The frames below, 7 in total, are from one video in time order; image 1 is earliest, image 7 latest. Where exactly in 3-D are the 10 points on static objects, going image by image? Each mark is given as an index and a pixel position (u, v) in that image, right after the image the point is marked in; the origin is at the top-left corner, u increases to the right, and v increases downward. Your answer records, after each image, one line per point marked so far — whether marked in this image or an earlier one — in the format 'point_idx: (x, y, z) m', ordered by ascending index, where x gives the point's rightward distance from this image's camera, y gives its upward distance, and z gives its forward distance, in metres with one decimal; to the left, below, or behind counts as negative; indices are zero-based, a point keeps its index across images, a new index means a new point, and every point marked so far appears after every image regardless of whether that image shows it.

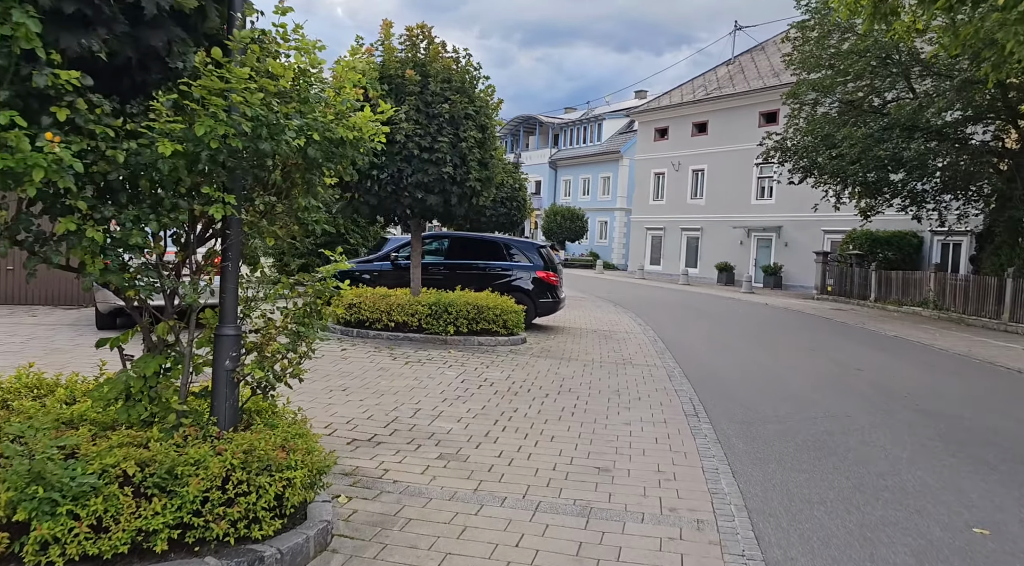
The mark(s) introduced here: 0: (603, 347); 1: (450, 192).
0: (+1.4, -1.0, +11.2) m
1: (-0.9, +1.3, +9.9) m
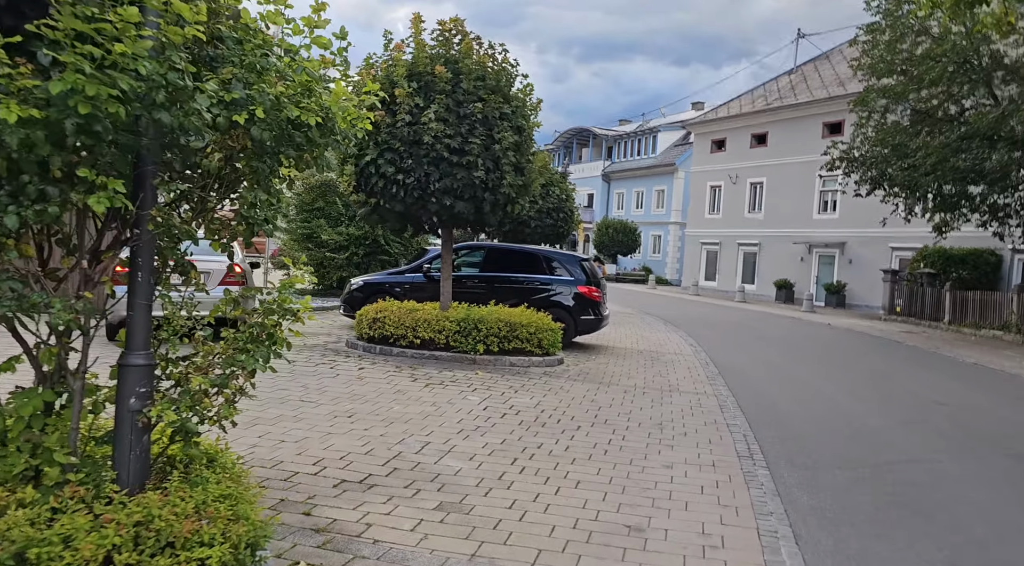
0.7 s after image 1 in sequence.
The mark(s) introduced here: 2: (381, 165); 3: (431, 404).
0: (+2.0, -1.3, +10.3) m
1: (-0.4, +1.1, +9.1) m
2: (-1.6, +1.4, +8.7) m
3: (-0.8, -1.2, +7.1) m
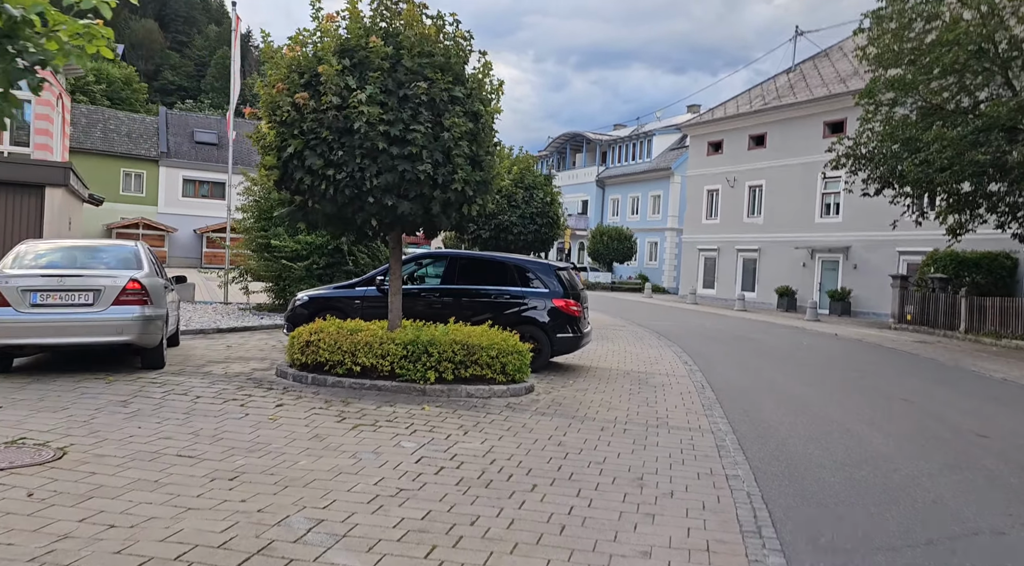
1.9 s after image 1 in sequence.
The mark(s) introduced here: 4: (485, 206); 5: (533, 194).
0: (+1.5, -1.4, +8.8) m
1: (-0.9, +0.9, +7.6) m
2: (-2.1, +1.3, +7.3) m
3: (-1.3, -1.3, +5.6) m
4: (-0.3, +0.9, +8.4) m
5: (+0.5, +2.3, +18.7) m
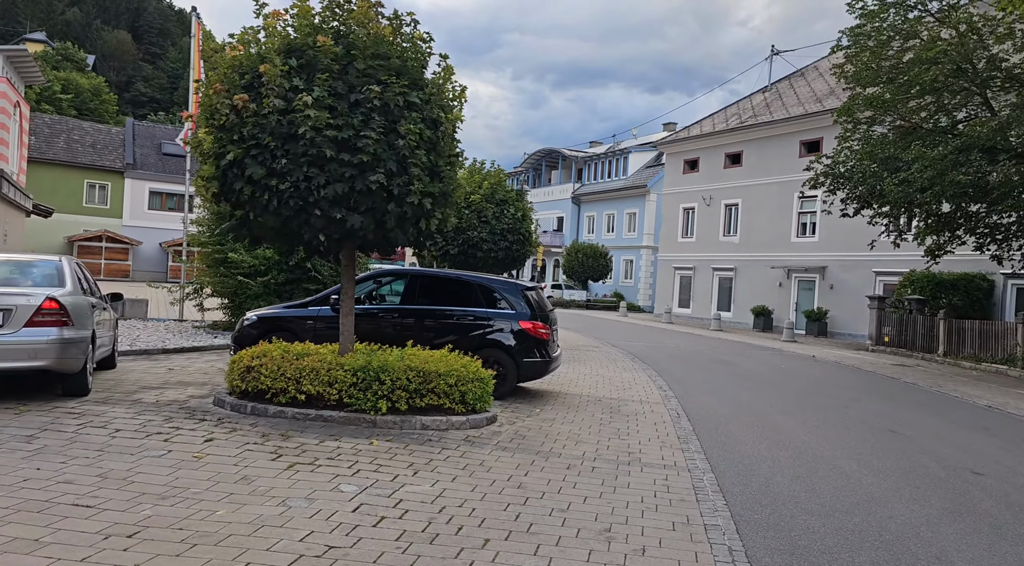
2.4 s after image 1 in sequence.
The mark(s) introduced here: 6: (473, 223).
0: (+1.1, -1.7, +8.2) m
1: (-1.3, +0.7, +7.0) m
2: (-2.5, +1.1, +6.6) m
3: (-1.6, -1.5, +4.9) m
4: (-0.7, +0.7, +7.8) m
5: (-0.2, +1.9, +18.1) m
6: (-1.0, +1.5, +17.6) m
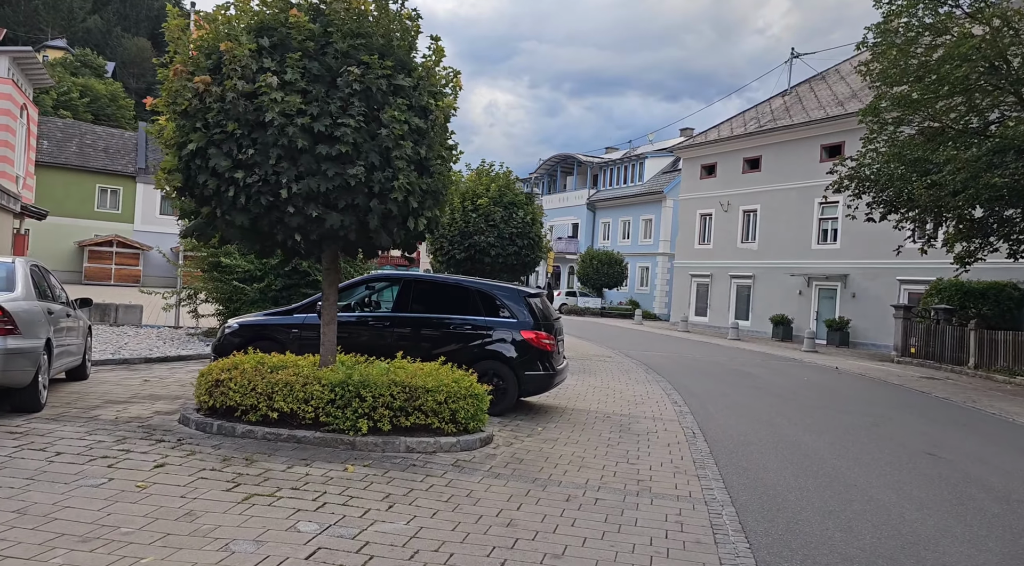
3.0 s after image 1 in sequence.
0: (+1.0, -1.7, +7.4) m
1: (-1.3, +0.7, +6.3) m
2: (-2.5, +1.0, +5.9) m
3: (-1.7, -1.5, +4.1) m
4: (-0.8, +0.6, +7.1) m
5: (0.0, +1.7, +17.4) m
6: (-0.8, +1.3, +16.9) m
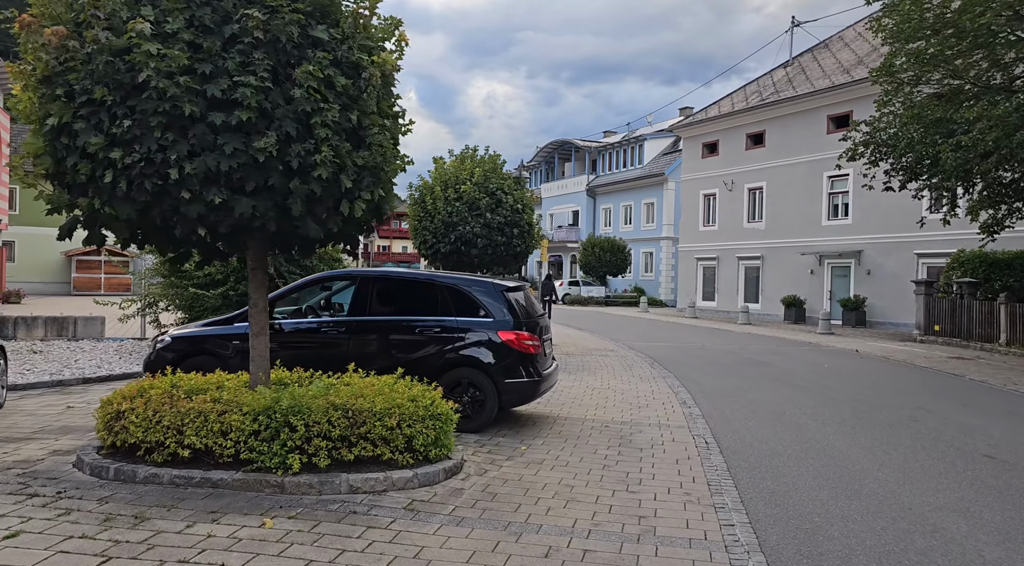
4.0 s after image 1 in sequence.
0: (+0.8, -1.6, +6.1) m
1: (-1.6, +0.6, +5.0) m
2: (-2.8, +1.0, +4.7) m
3: (-1.9, -1.6, +2.9) m
4: (-1.1, +0.6, +5.8) m
5: (-0.2, +1.9, +16.1) m
6: (-1.0, +1.5, +15.6) m
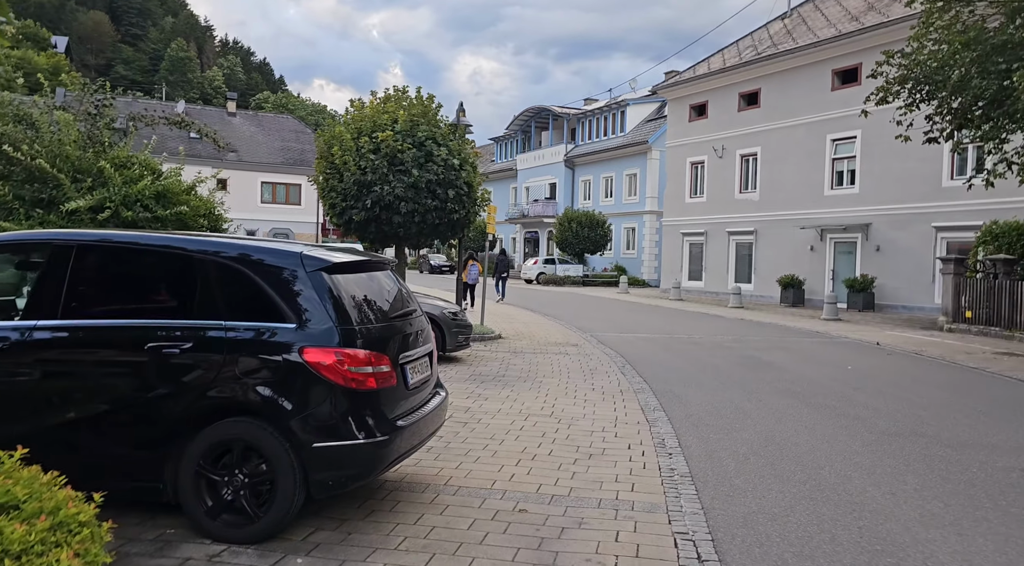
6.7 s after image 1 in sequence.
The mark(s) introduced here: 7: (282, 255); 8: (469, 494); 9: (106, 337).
0: (-0.1, -1.5, +2.6) m
1: (-2.6, +0.7, +1.4) m
2: (-3.8, +1.0, +1.0) m
3: (-2.8, -1.6, -0.7) m
4: (-2.0, +0.7, +2.2) m
5: (-1.4, +2.3, +12.5) m
6: (-2.2, +1.9, +12.0) m
7: (-1.3, +0.2, +4.2) m
8: (-0.3, -1.4, +4.9) m
9: (-2.3, -0.3, +4.2) m
